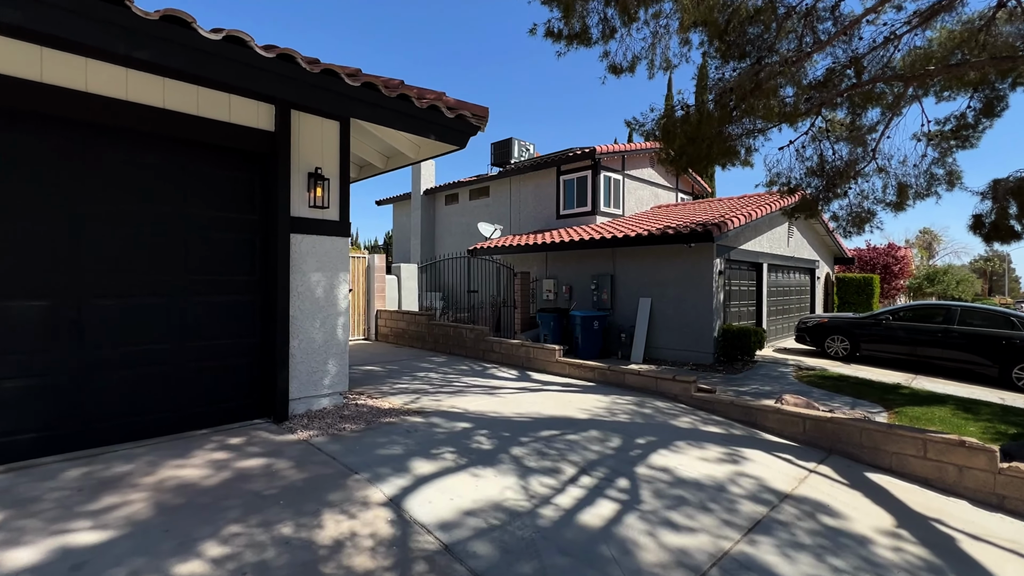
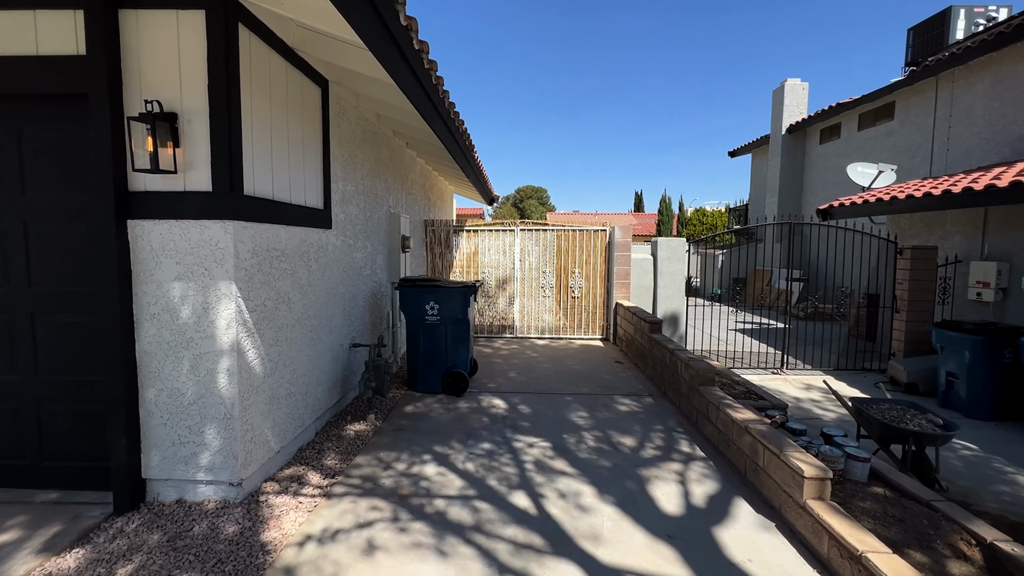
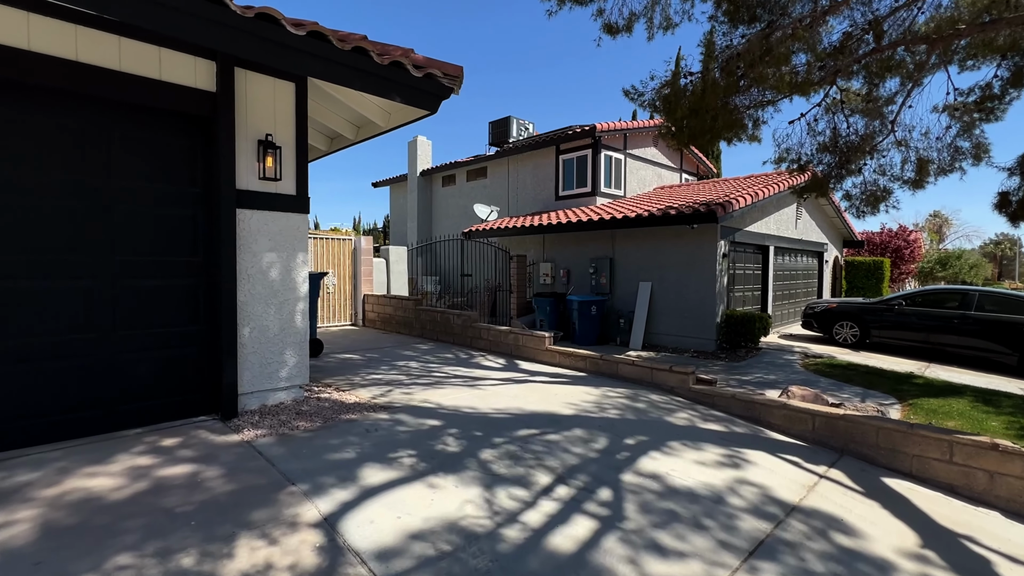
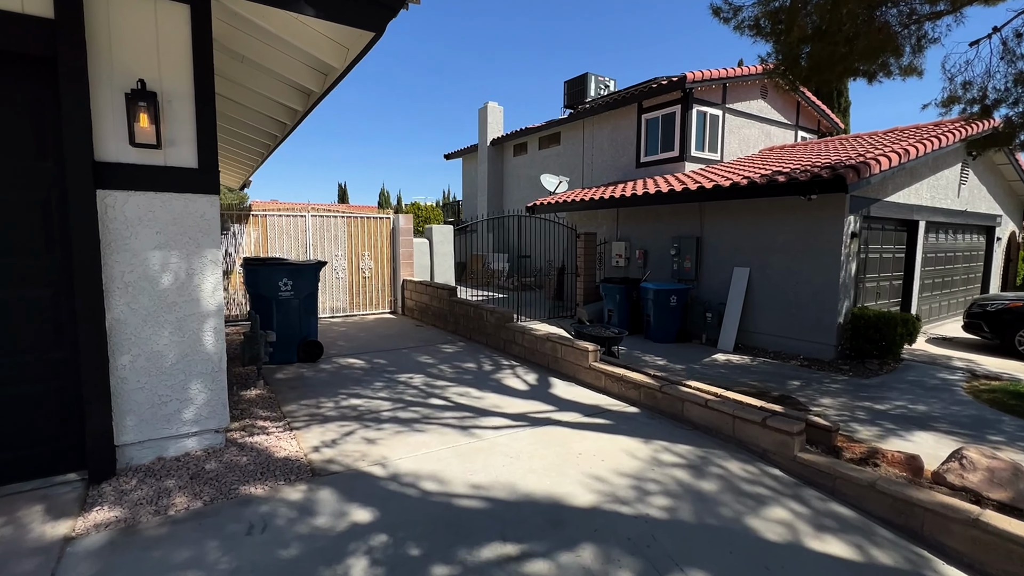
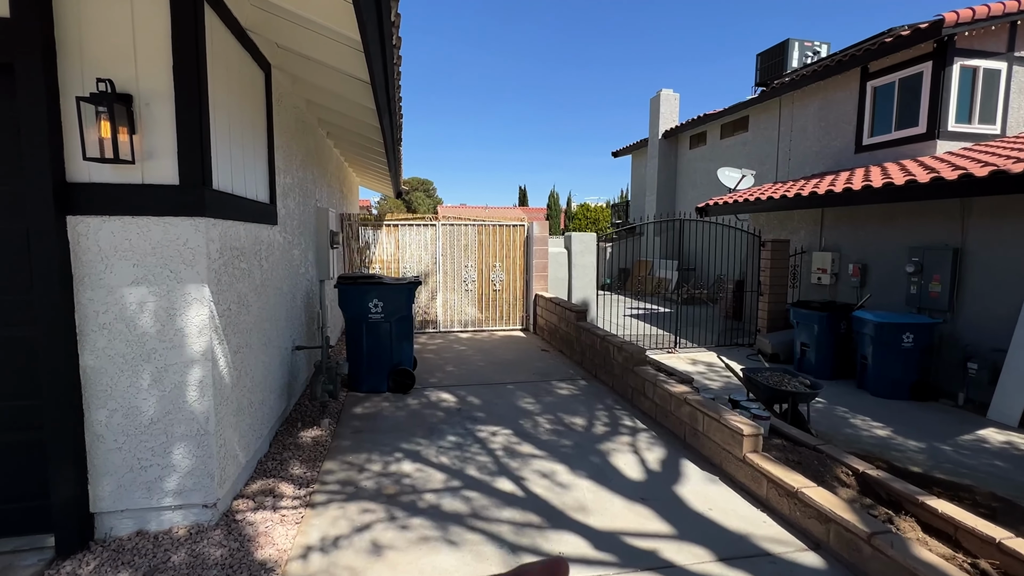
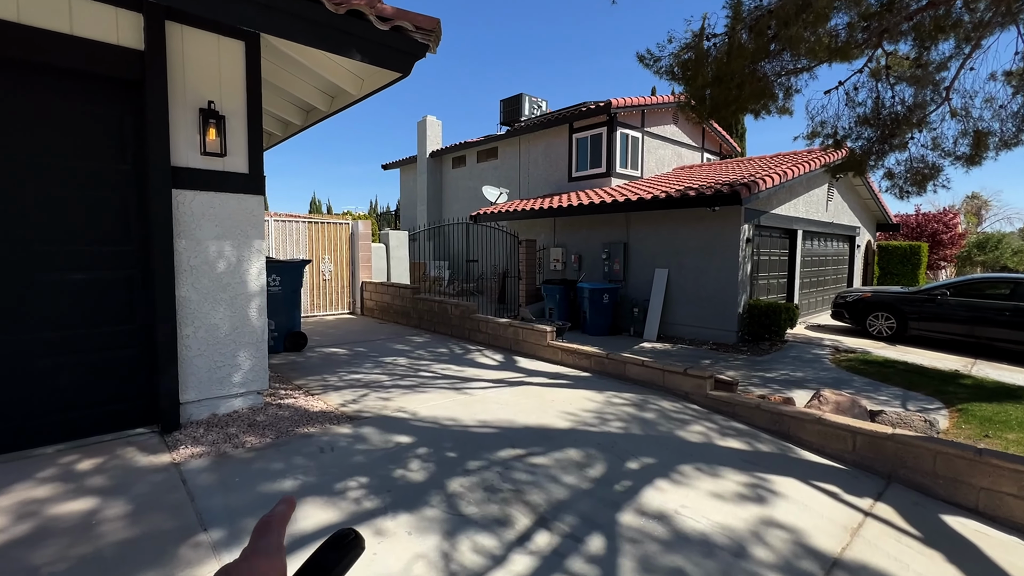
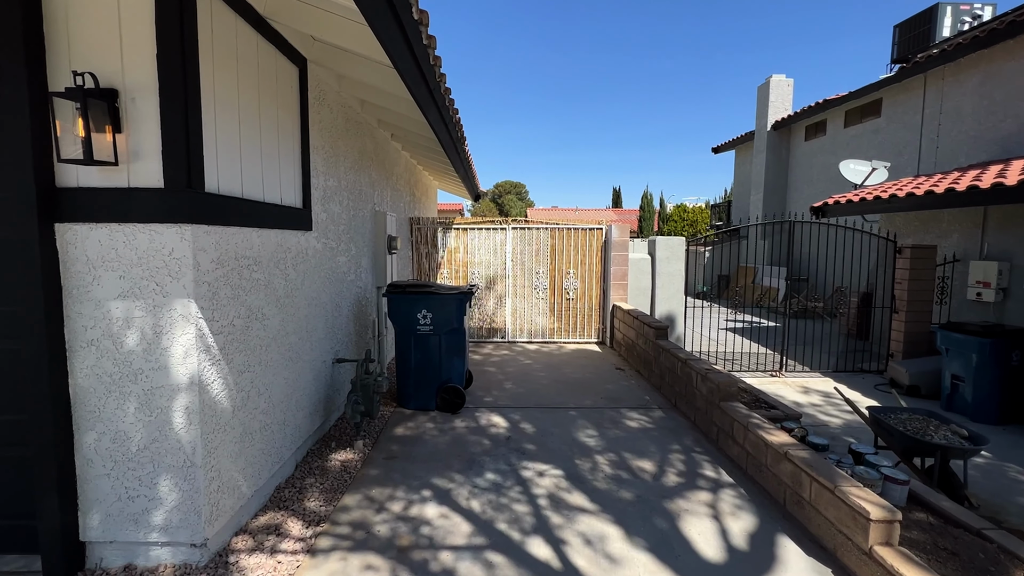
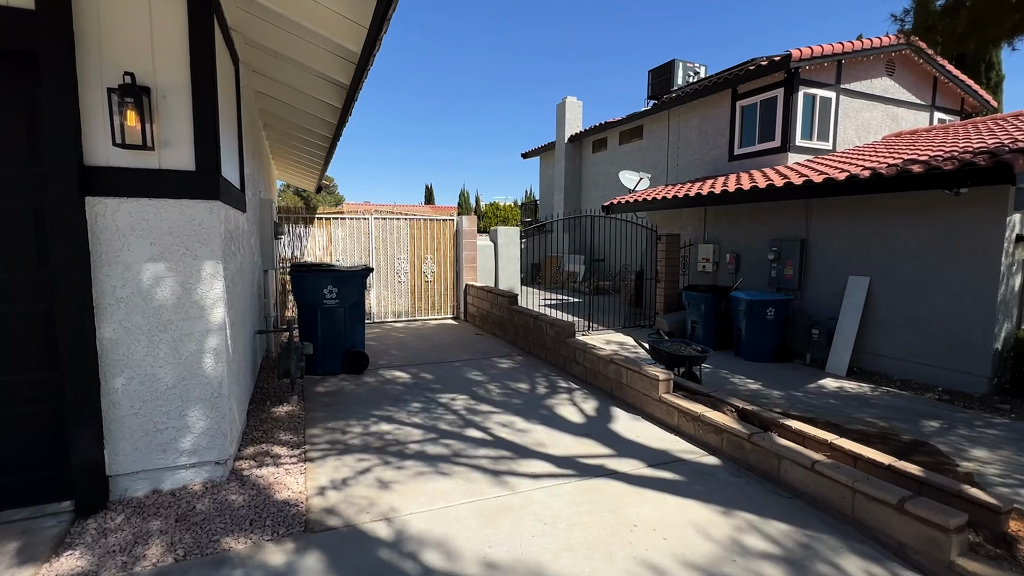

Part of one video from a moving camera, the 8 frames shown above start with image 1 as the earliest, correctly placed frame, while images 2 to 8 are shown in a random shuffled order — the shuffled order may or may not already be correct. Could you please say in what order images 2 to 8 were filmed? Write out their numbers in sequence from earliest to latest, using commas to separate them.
3, 6, 4, 8, 5, 7, 2
